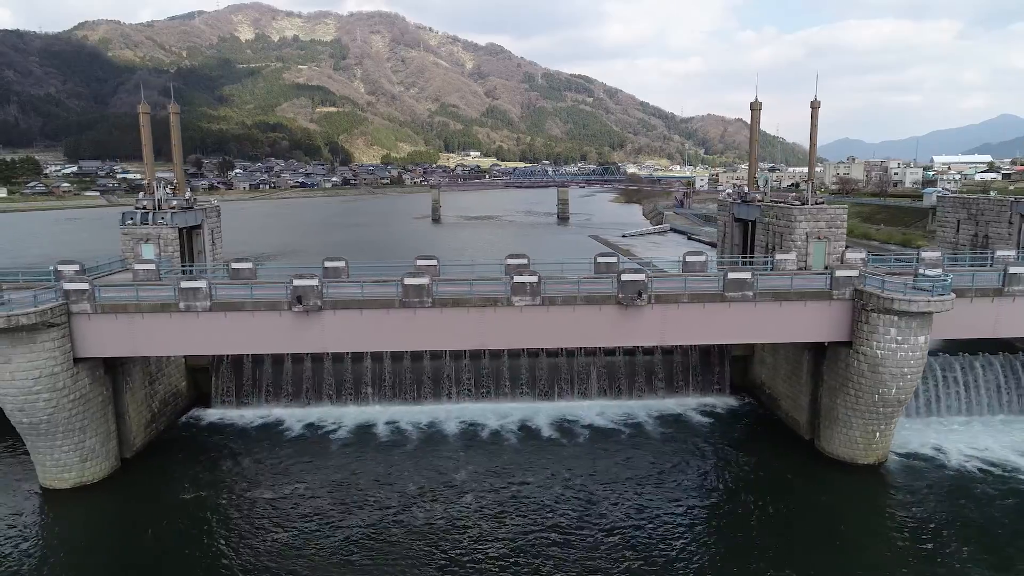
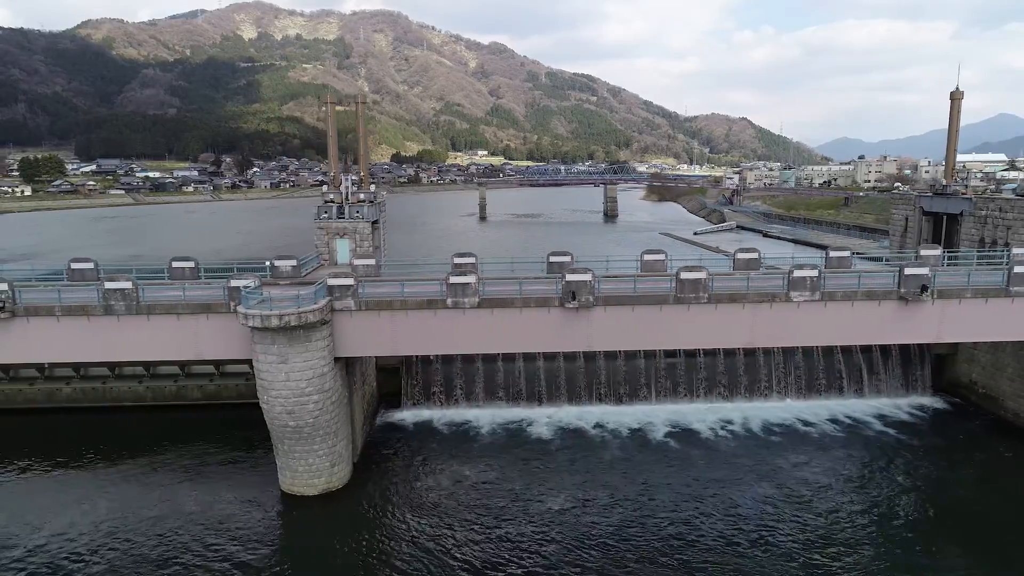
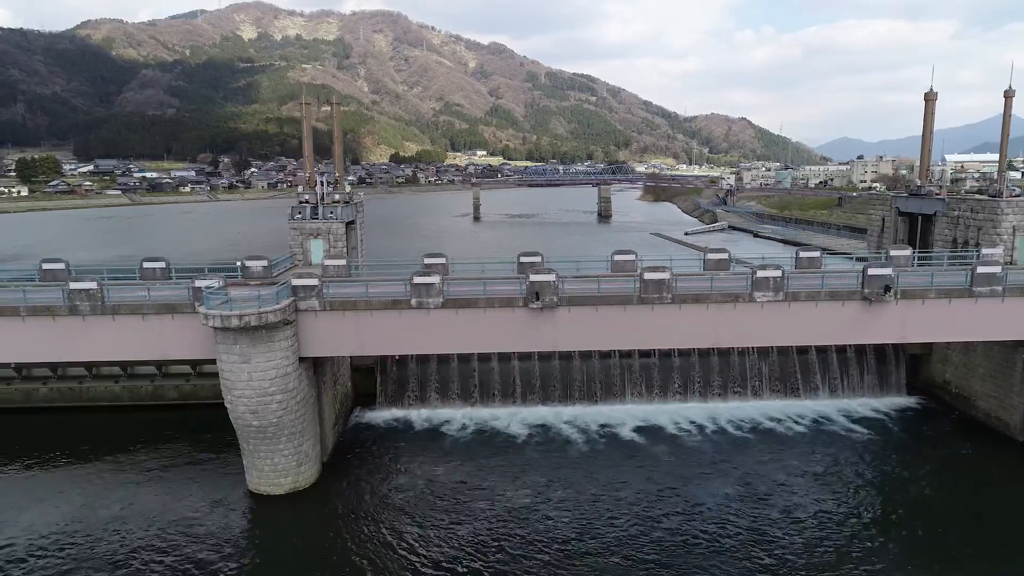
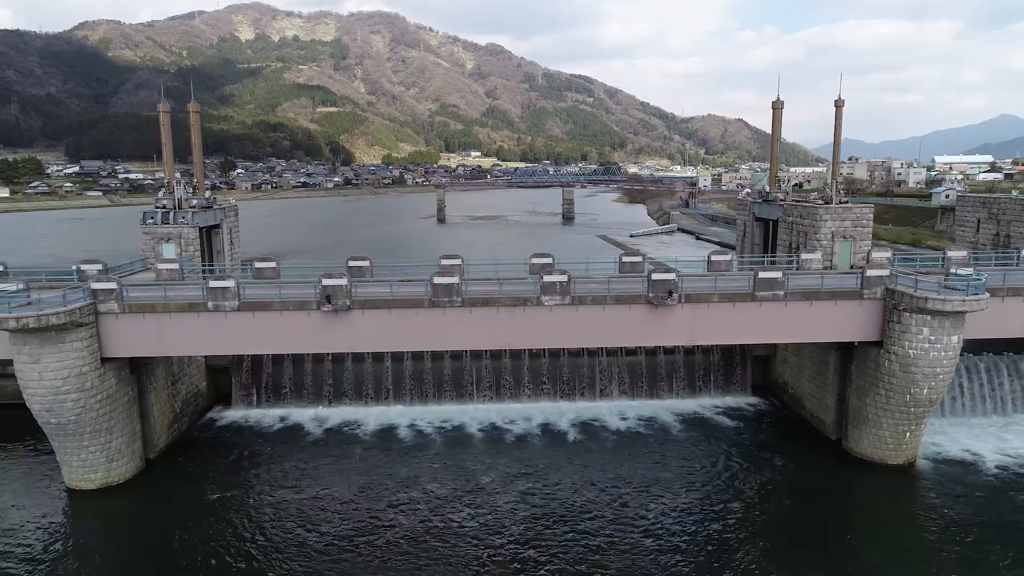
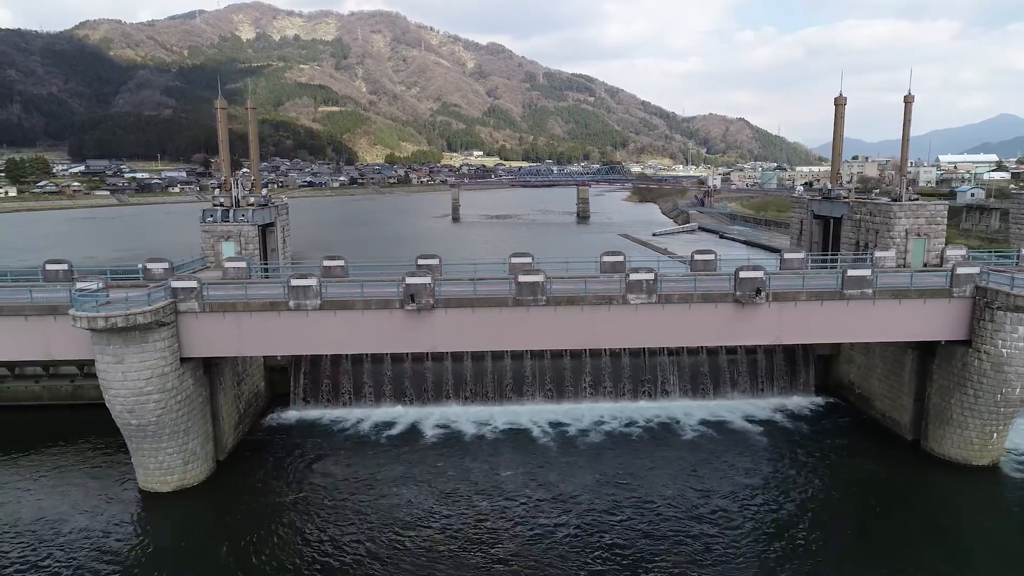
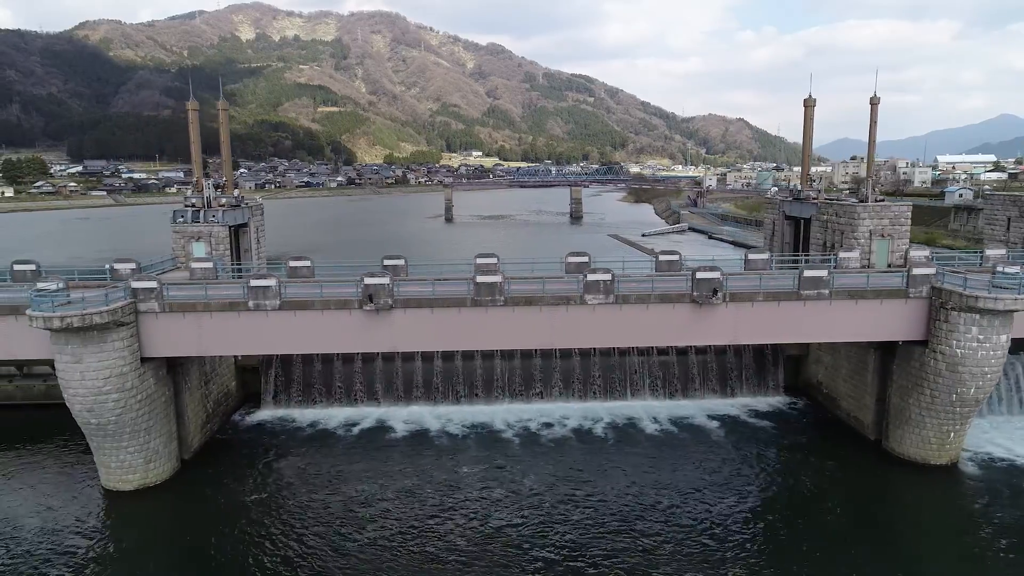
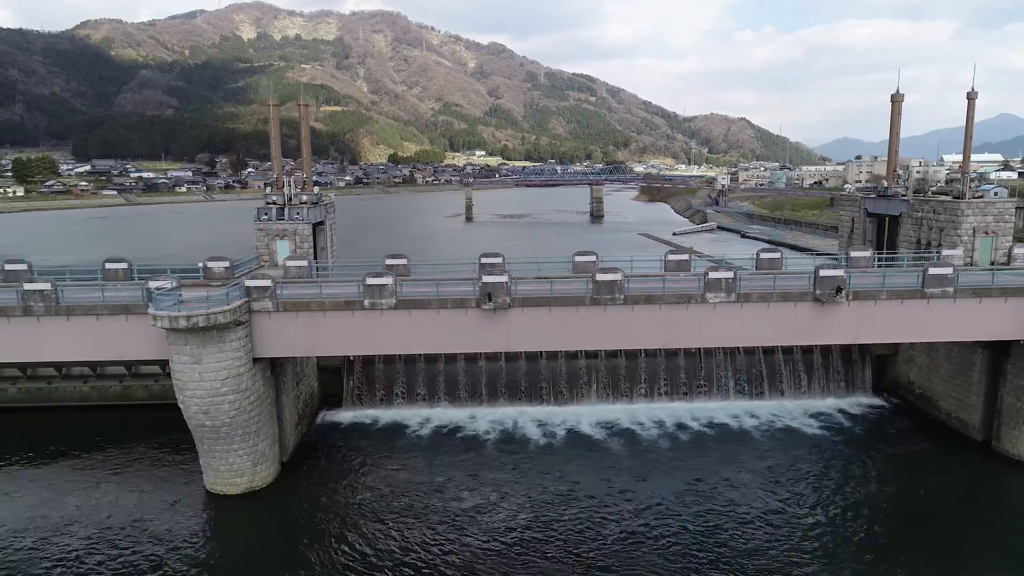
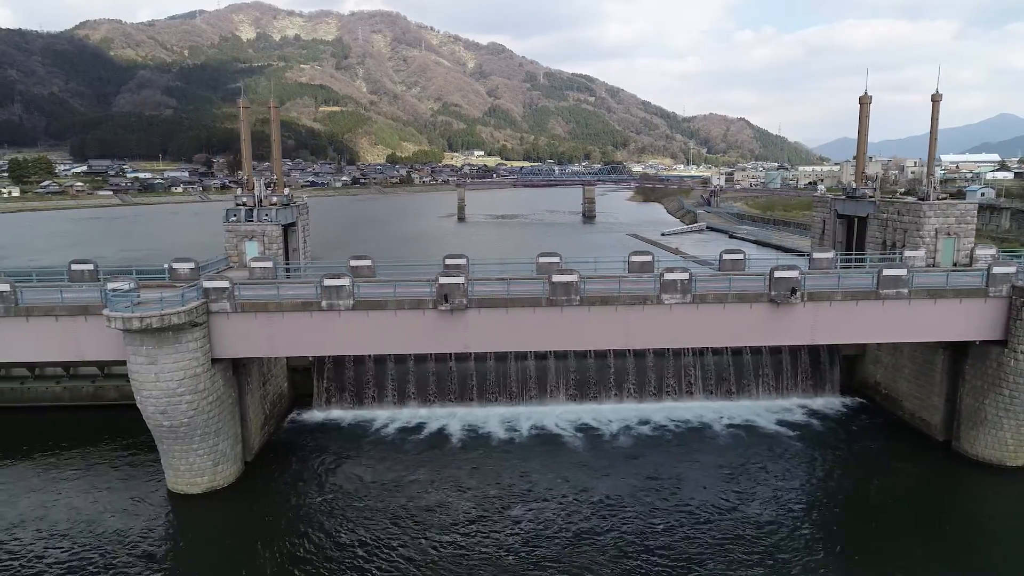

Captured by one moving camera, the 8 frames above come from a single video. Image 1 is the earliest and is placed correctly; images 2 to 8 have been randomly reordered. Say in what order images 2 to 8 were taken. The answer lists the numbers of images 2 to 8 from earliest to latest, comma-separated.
4, 6, 5, 8, 7, 3, 2
